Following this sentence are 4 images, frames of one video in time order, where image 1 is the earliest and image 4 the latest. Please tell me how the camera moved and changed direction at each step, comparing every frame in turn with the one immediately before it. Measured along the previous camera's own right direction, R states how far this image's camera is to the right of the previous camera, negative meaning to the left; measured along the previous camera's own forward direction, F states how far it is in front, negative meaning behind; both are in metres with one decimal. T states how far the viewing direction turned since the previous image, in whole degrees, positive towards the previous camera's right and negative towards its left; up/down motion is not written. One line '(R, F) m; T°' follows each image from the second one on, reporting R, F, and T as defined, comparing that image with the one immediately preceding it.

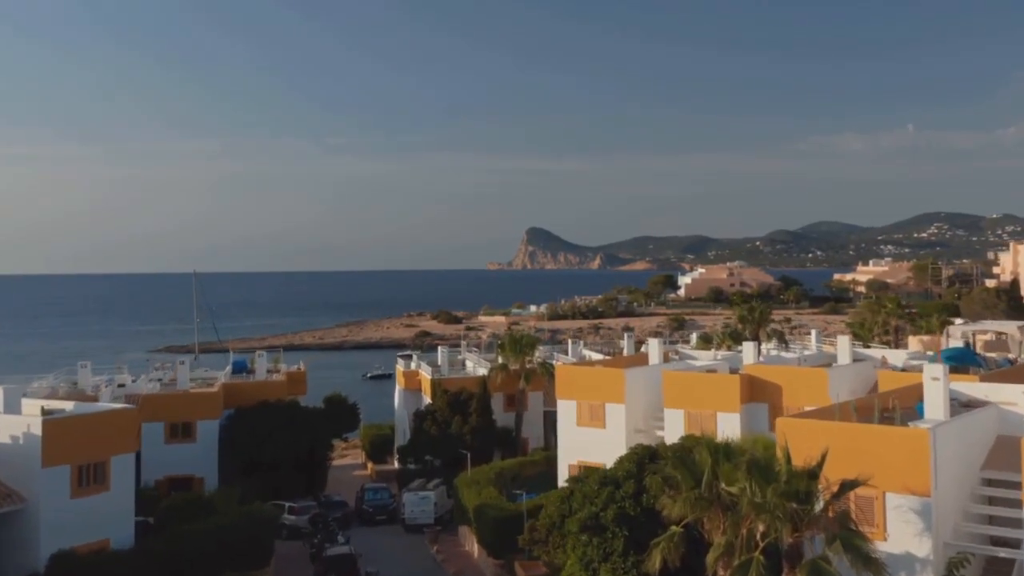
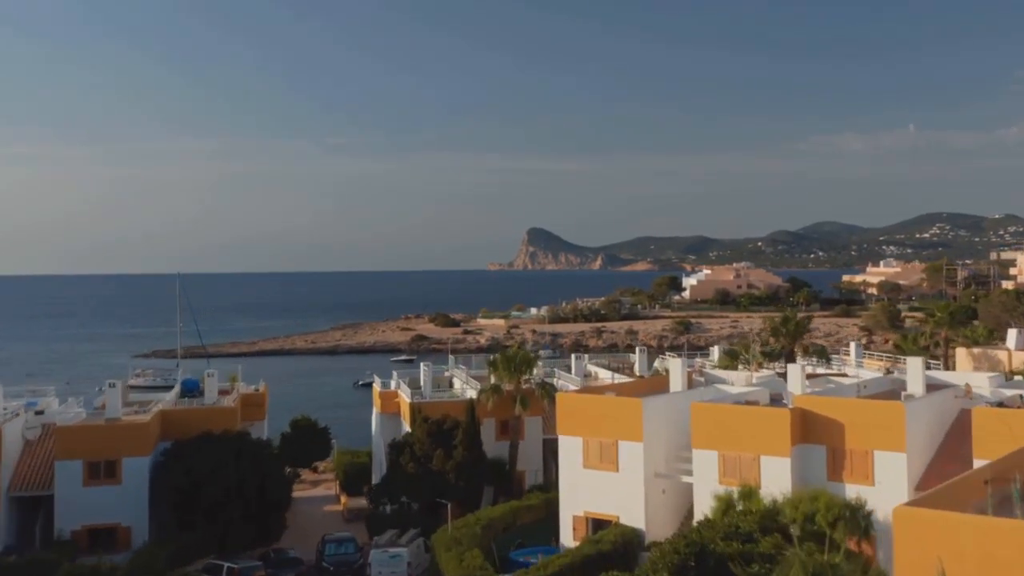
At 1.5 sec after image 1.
(+0.2, +3.9) m; 0°
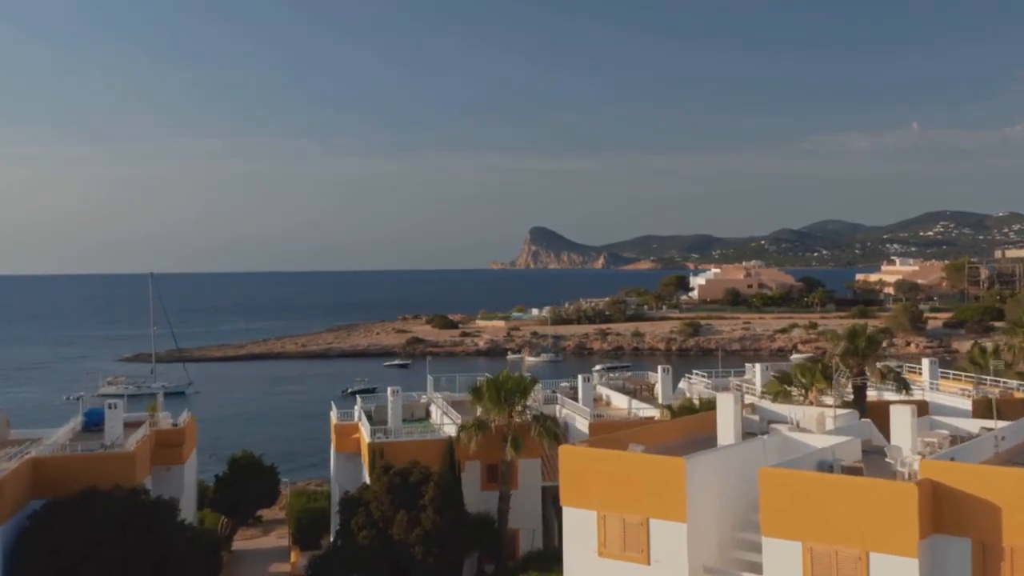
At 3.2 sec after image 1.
(+0.3, +5.1) m; 0°
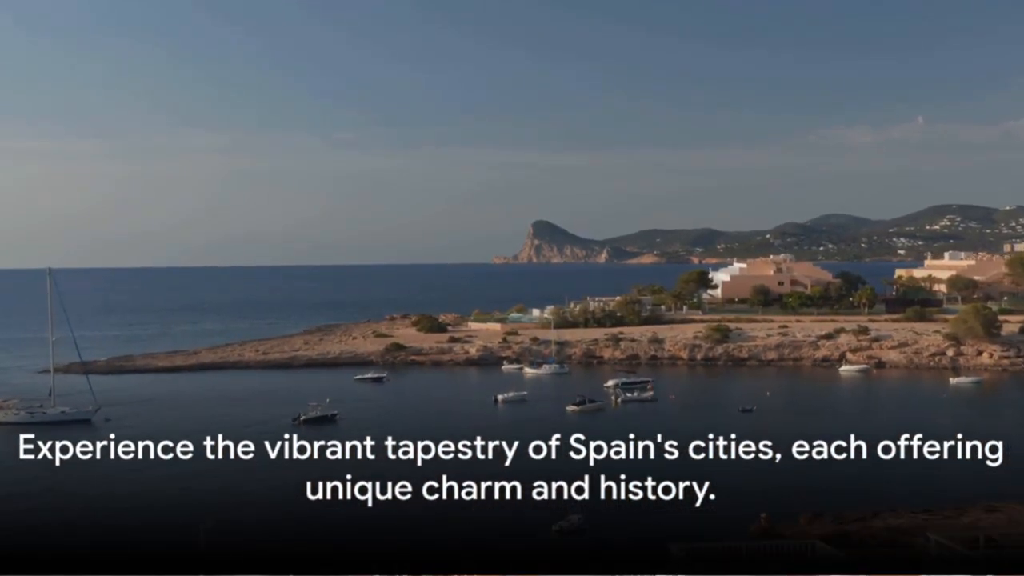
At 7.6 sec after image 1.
(+0.6, +14.3) m; 0°
